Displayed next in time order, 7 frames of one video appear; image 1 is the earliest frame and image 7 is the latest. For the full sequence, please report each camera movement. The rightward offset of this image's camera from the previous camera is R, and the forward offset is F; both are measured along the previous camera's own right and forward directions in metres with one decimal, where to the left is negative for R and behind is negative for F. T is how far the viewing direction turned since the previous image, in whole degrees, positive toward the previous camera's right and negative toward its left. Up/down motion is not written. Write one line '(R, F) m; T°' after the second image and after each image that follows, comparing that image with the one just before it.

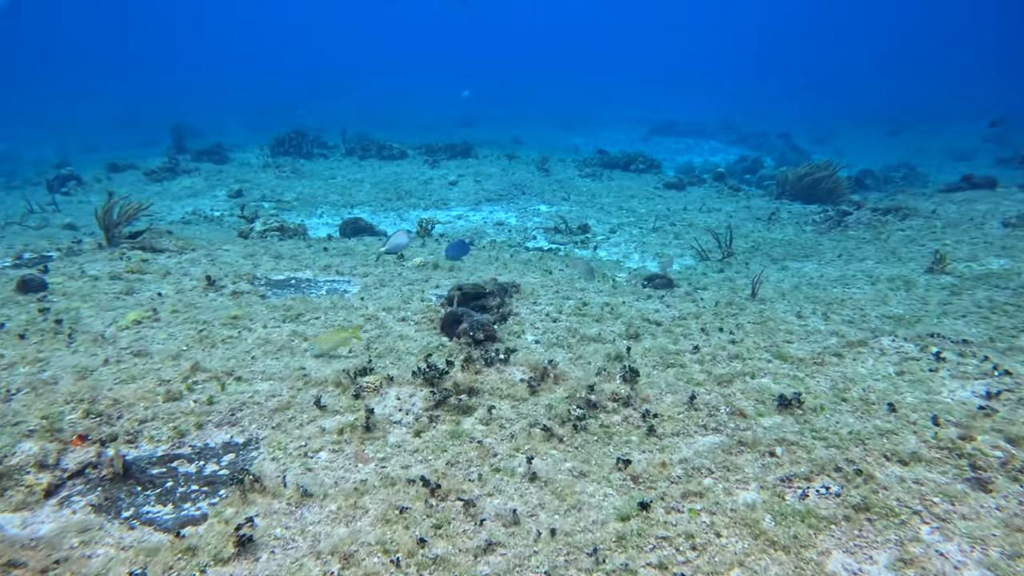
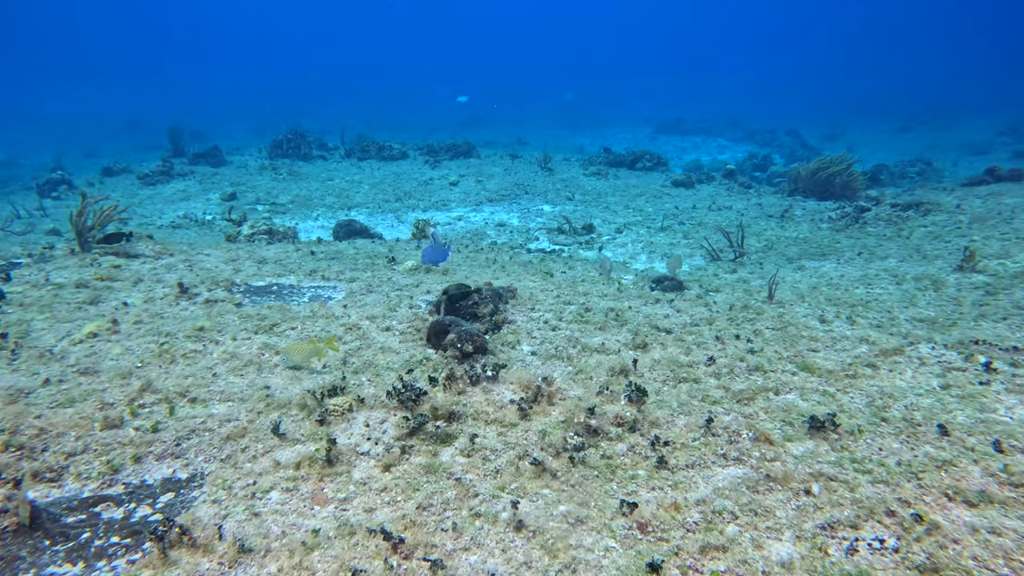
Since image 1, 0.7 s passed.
(+0.1, +0.6) m; -1°
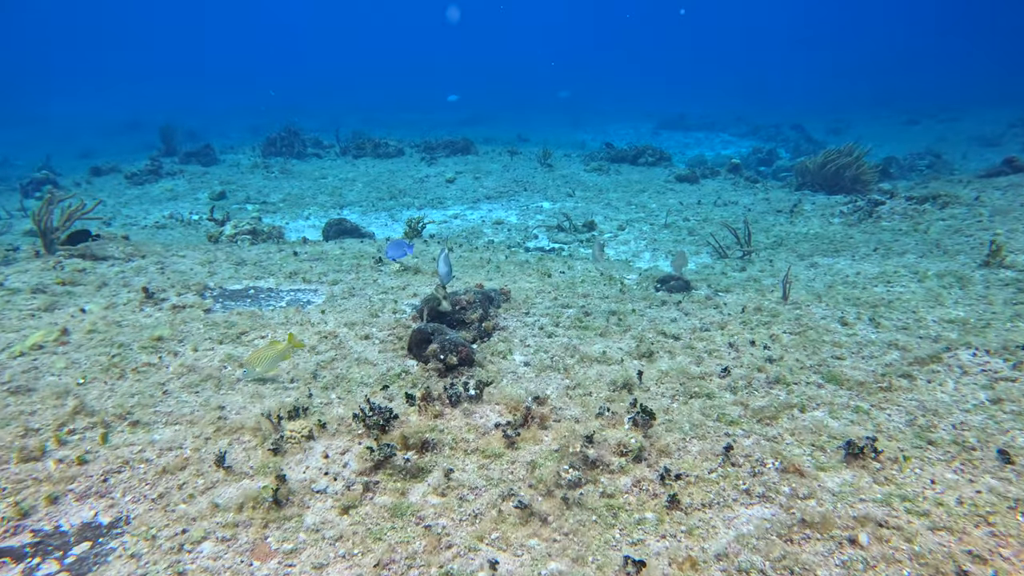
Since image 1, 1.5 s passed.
(+0.1, +0.6) m; 0°
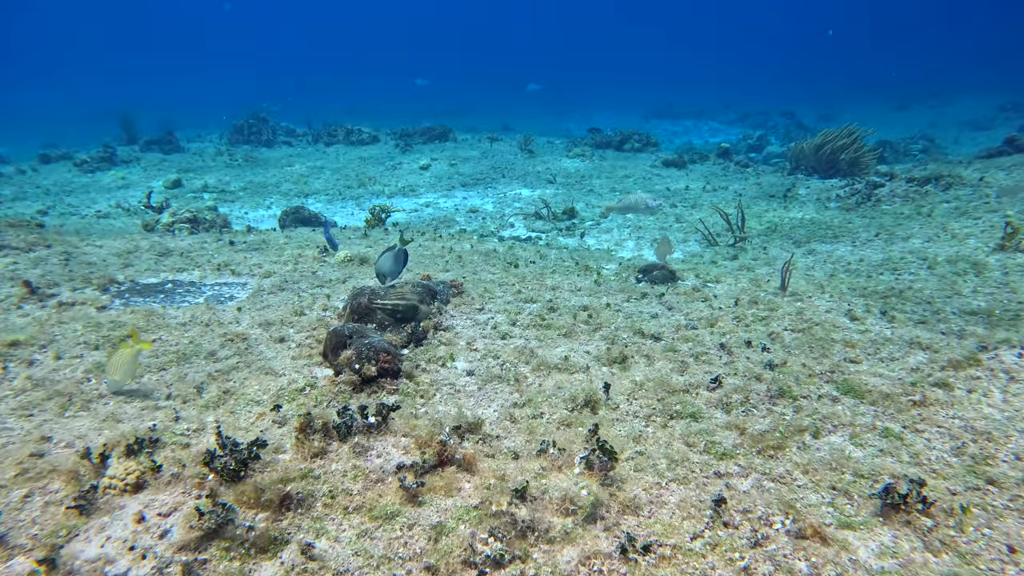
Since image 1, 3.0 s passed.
(+0.3, +1.0) m; +1°
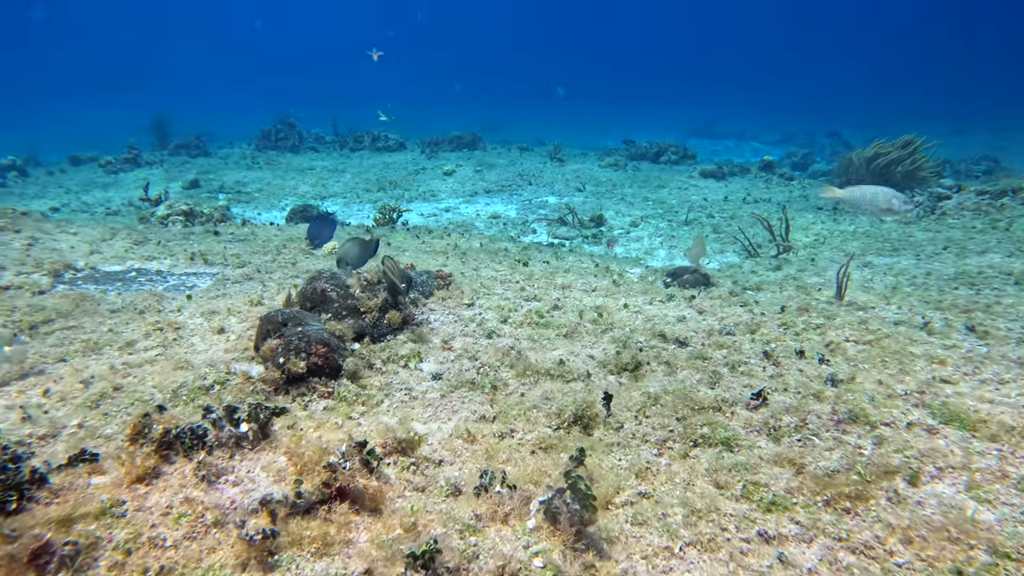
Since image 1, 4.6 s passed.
(+0.3, +1.0) m; -3°
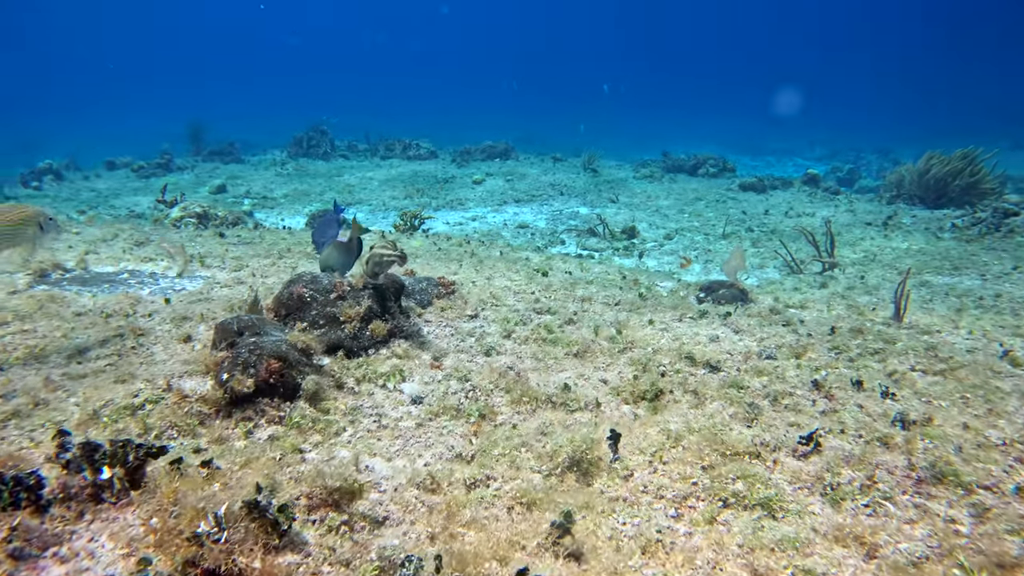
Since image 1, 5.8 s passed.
(+0.2, +0.5) m; -3°
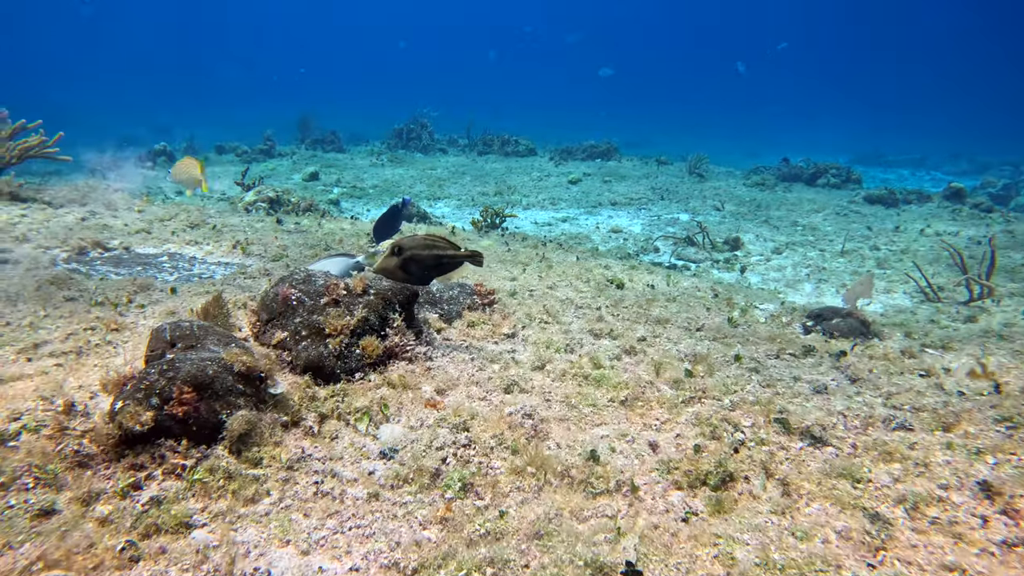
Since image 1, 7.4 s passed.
(+0.3, +0.8) m; -9°
